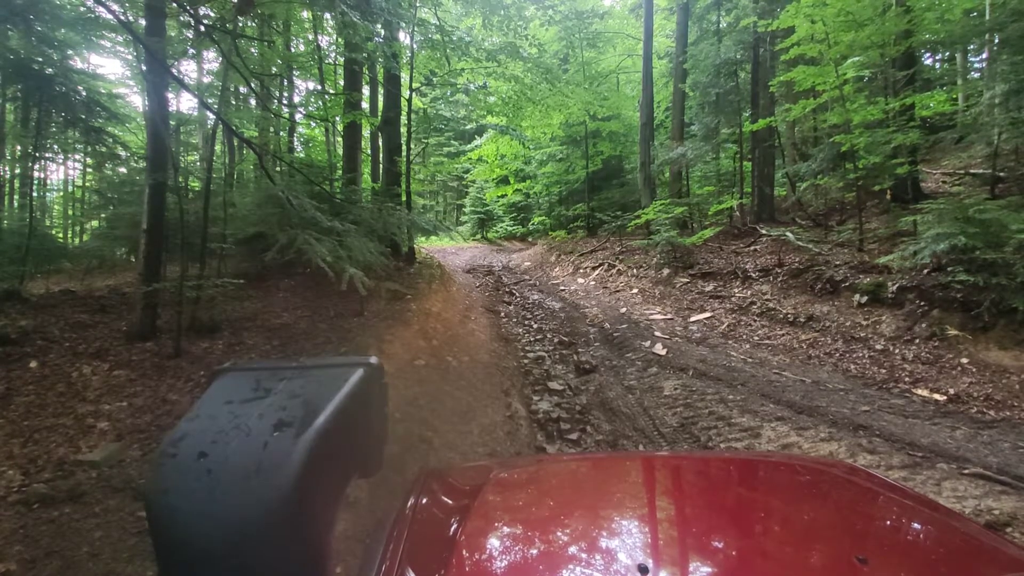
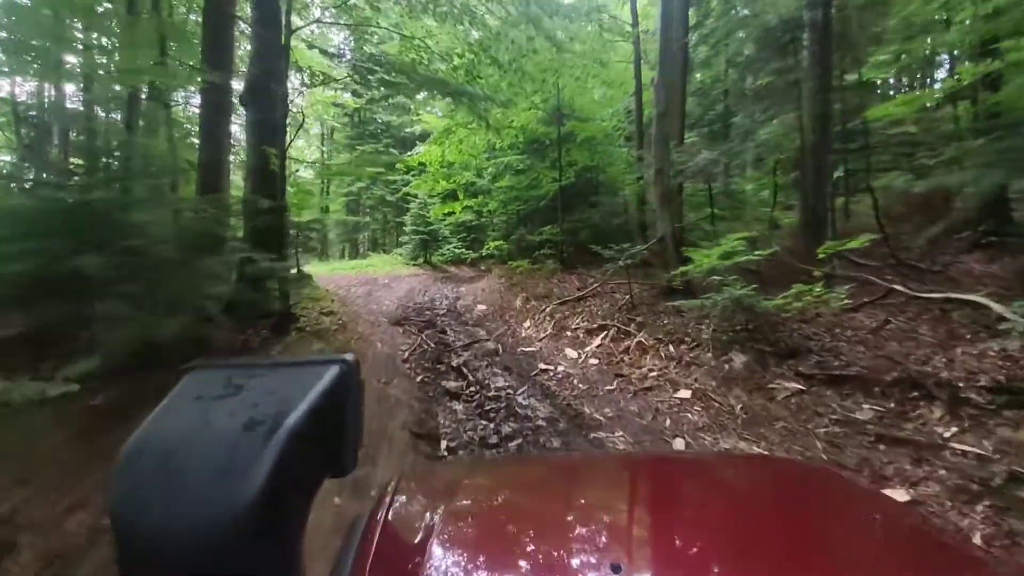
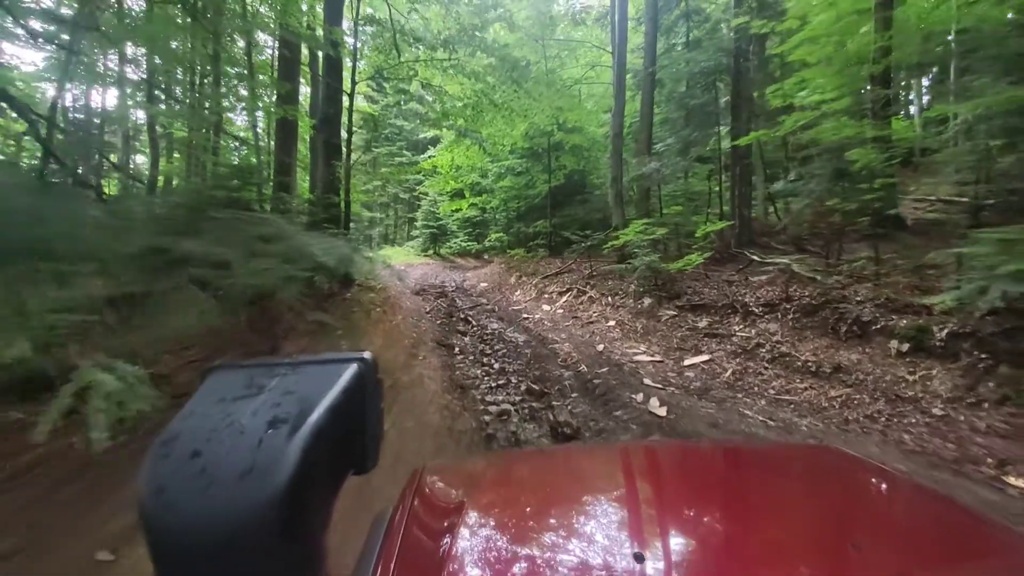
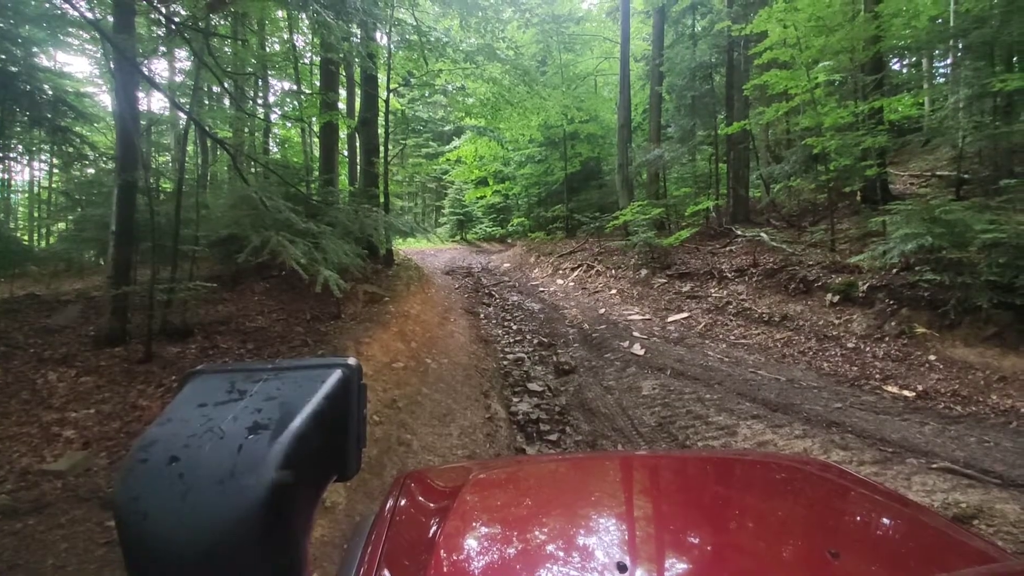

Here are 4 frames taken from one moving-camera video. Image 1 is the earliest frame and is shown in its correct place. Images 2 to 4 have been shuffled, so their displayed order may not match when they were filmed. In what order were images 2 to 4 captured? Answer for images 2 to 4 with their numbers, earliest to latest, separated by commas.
4, 3, 2
